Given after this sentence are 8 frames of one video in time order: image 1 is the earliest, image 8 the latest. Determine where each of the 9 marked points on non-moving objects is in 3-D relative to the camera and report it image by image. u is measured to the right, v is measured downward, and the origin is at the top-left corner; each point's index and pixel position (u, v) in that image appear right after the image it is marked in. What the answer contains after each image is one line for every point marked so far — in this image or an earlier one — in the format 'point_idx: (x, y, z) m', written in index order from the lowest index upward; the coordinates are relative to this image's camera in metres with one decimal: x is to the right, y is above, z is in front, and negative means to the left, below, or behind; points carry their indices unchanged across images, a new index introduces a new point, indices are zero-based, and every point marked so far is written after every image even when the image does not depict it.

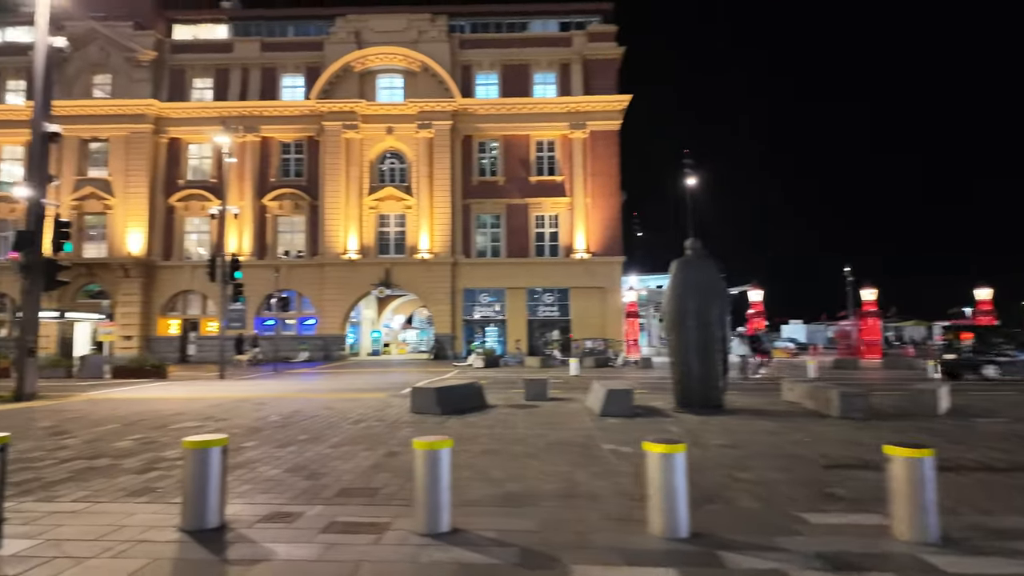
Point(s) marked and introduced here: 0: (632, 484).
0: (+1.3, -2.1, +6.4) m
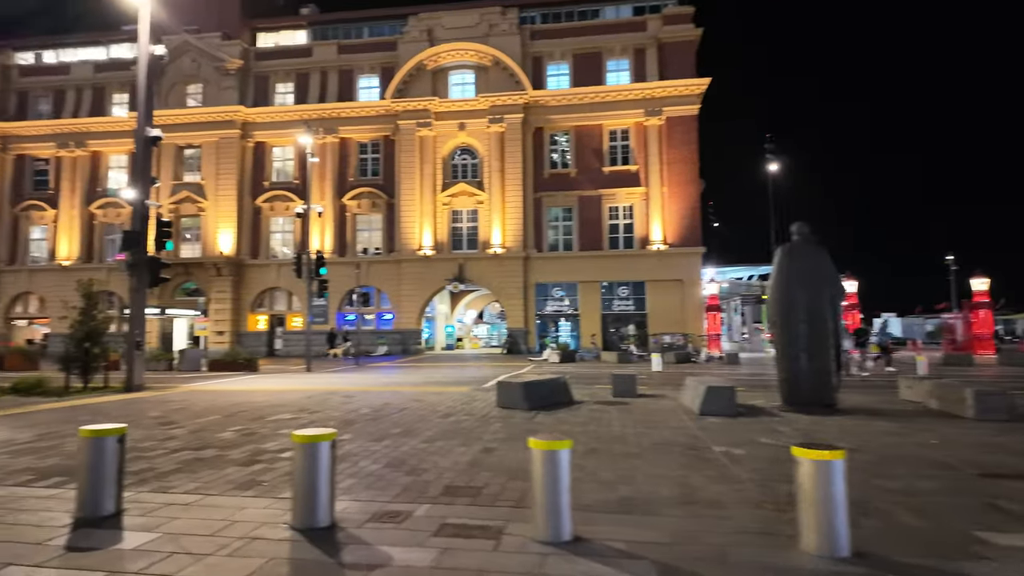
0: (+2.4, -2.0, +5.8) m
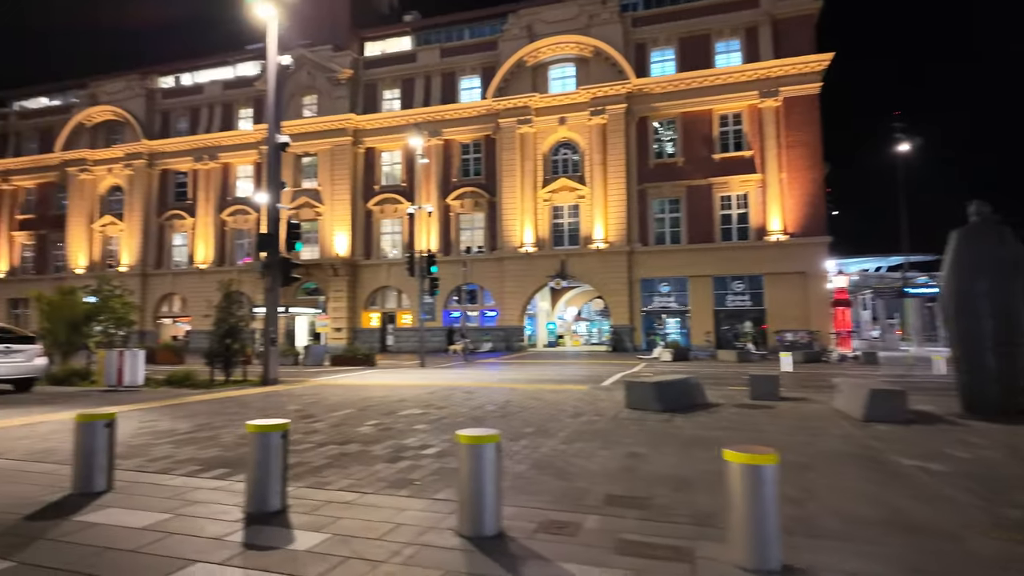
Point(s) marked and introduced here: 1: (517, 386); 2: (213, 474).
0: (+3.9, -1.9, +4.9) m
1: (+0.1, -2.6, +15.5) m
2: (-3.0, -1.8, +5.9) m
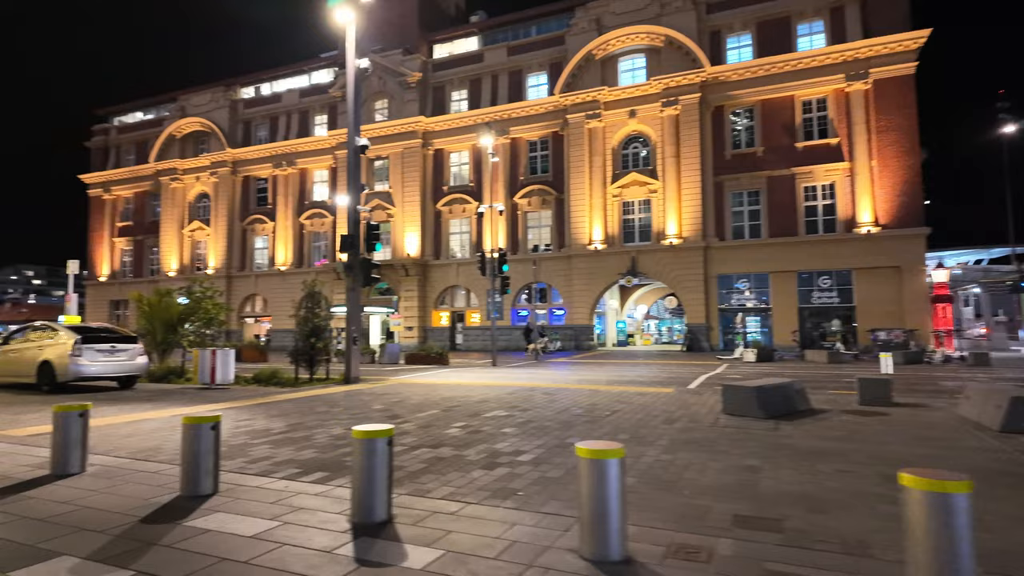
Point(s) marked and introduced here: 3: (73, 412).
0: (+4.7, -1.8, +4.0) m
1: (+2.2, -2.5, +15.0) m
2: (-1.9, -1.8, +5.8) m
3: (-4.4, -1.2, +5.9) m
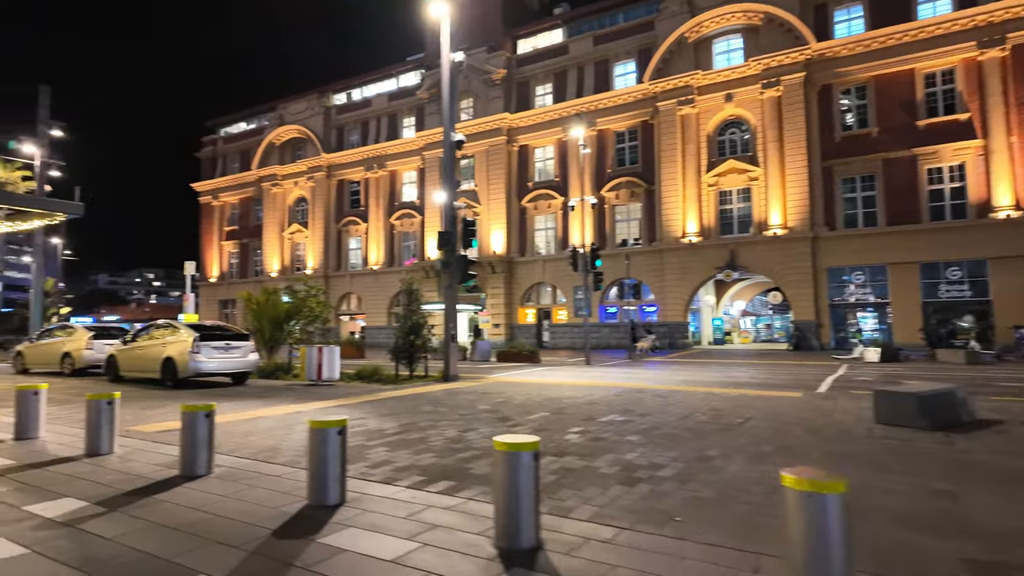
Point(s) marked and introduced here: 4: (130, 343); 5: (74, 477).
0: (+5.7, -1.7, +2.7) m
1: (+4.7, -2.4, +13.9) m
2: (-0.7, -1.8, +5.3) m
3: (-3.1, -1.2, +5.8) m
4: (-10.1, -1.5, +15.7) m
5: (-4.2, -1.8, +5.7) m
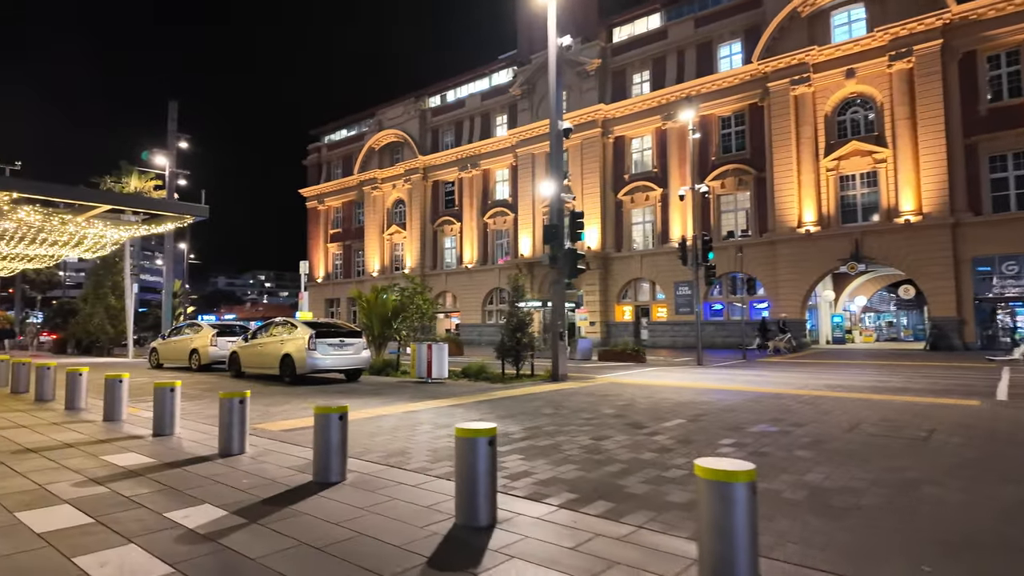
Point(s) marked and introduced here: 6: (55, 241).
0: (+6.6, -1.6, +1.1) m
1: (+7.2, -2.2, +12.3) m
2: (+0.7, -1.7, +4.6) m
3: (-1.7, -1.2, +5.5) m
4: (-7.2, -1.4, +16.3) m
5: (-2.8, -1.8, +5.5) m
6: (-14.3, +1.5, +18.5) m
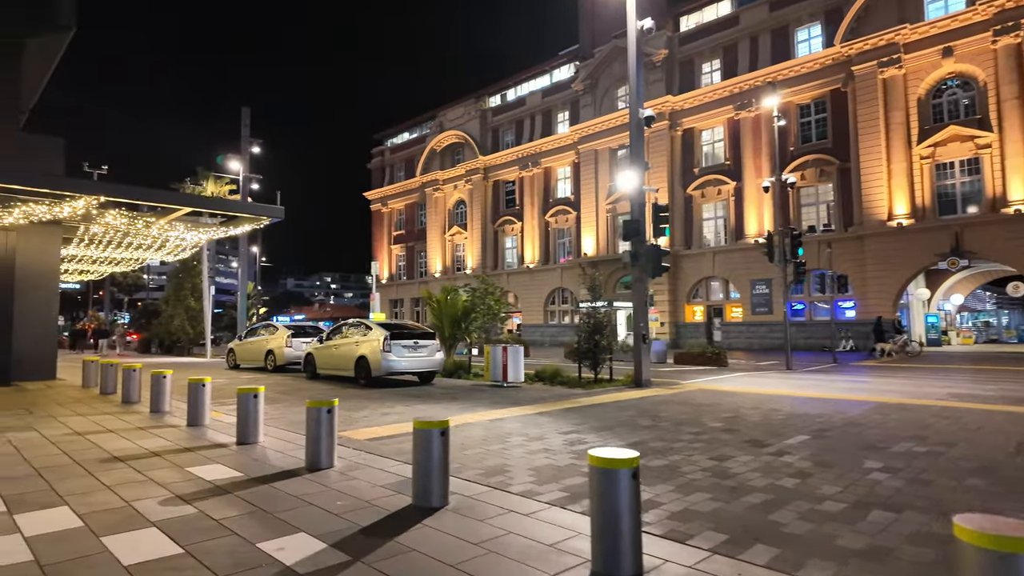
0: (+7.2, -1.6, -0.3) m
1: (+8.9, -2.2, +10.8) m
2: (+1.6, -1.7, +3.8) m
3: (-0.6, -1.2, +4.8) m
4: (-5.1, -1.5, +16.1) m
5: (-1.8, -1.8, +5.0) m
6: (-12.0, +1.4, +19.1) m
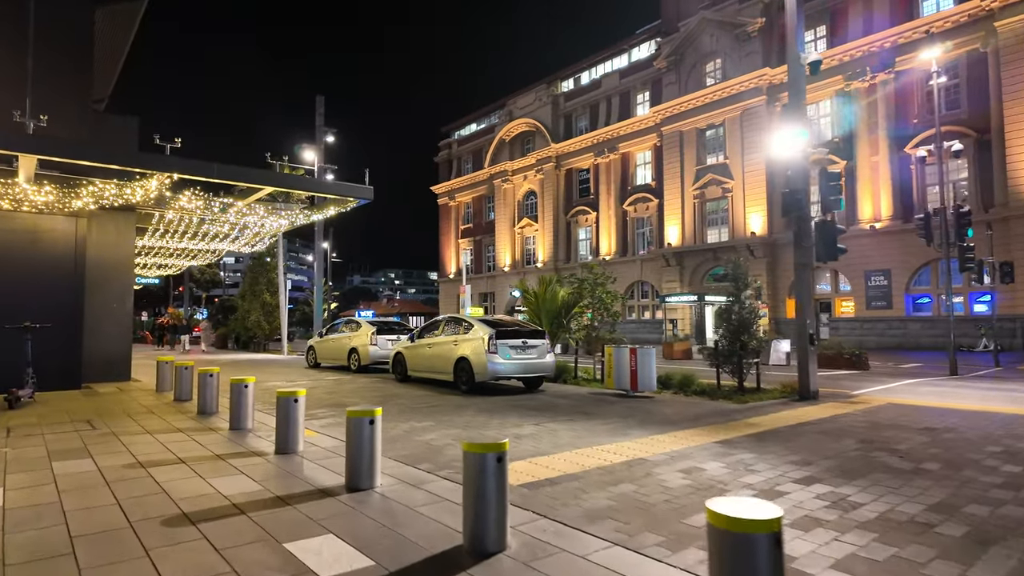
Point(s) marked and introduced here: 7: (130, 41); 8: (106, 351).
0: (+8.3, -1.4, -3.4) m
1: (+11.1, -1.9, +7.5) m
2: (+3.2, -1.6, +1.2) m
3: (+1.0, -1.0, +2.5) m
4: (-2.3, -1.2, +14.1) m
5: (-0.1, -1.7, +2.8) m
6: (-8.8, +1.6, +17.7) m
7: (-9.4, +6.1, +14.5) m
8: (-9.2, -1.4, +13.4) m
